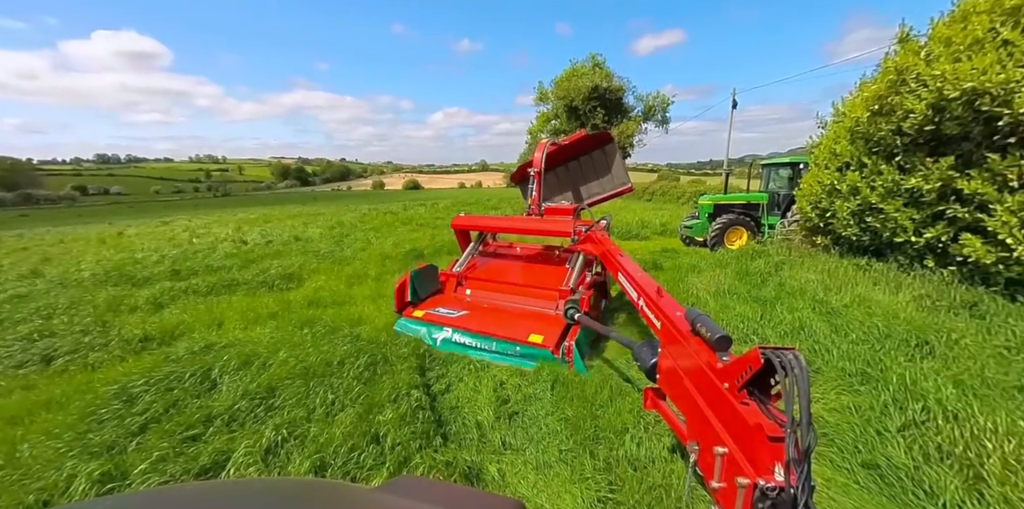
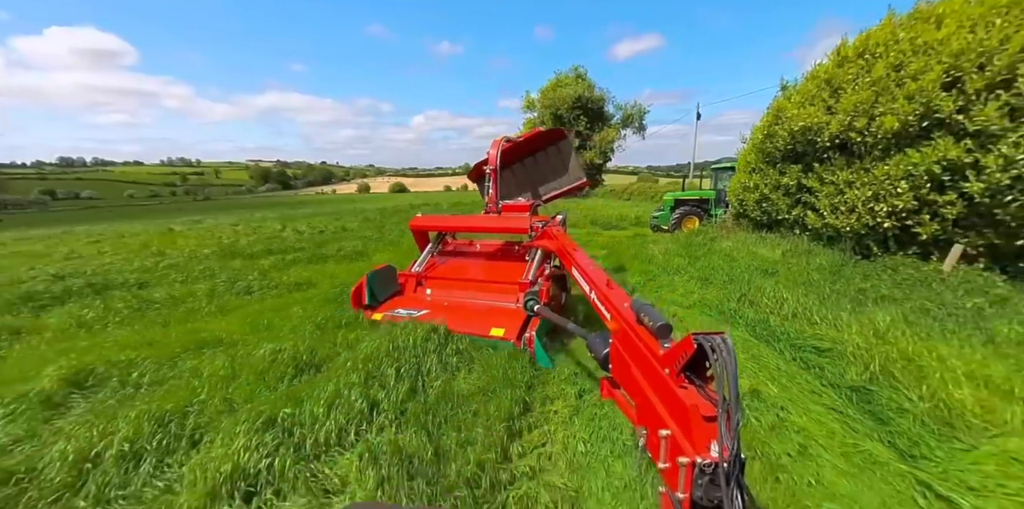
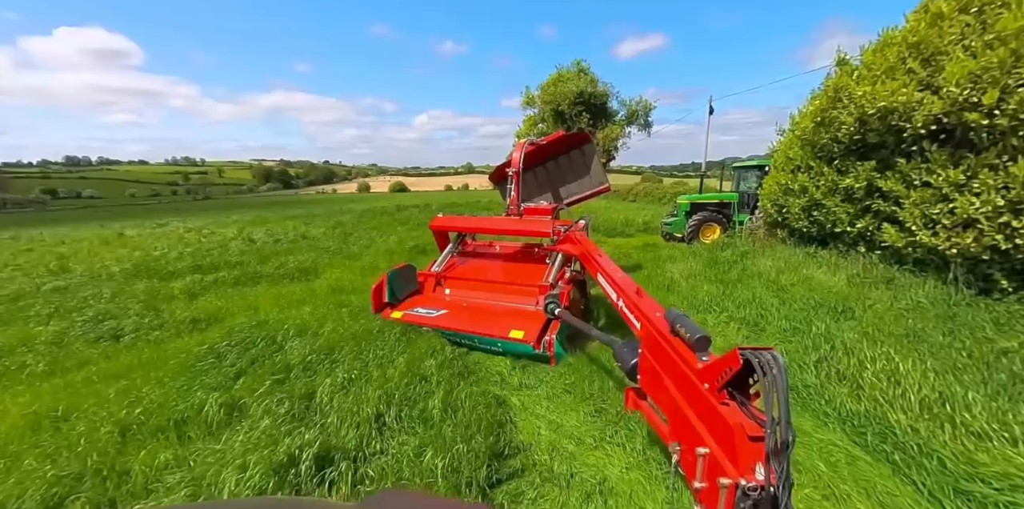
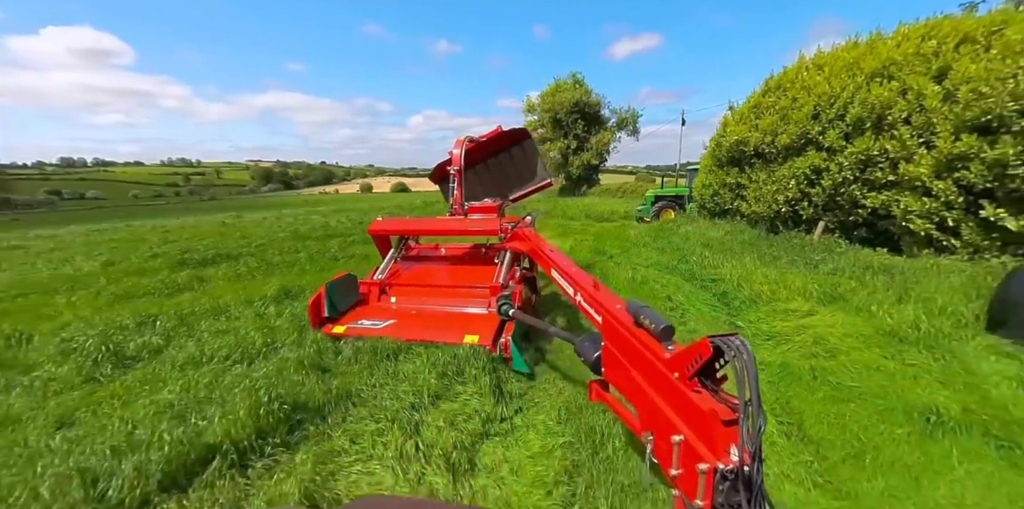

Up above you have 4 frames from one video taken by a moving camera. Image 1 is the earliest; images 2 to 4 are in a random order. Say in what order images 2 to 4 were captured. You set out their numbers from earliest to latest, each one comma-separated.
3, 2, 4
